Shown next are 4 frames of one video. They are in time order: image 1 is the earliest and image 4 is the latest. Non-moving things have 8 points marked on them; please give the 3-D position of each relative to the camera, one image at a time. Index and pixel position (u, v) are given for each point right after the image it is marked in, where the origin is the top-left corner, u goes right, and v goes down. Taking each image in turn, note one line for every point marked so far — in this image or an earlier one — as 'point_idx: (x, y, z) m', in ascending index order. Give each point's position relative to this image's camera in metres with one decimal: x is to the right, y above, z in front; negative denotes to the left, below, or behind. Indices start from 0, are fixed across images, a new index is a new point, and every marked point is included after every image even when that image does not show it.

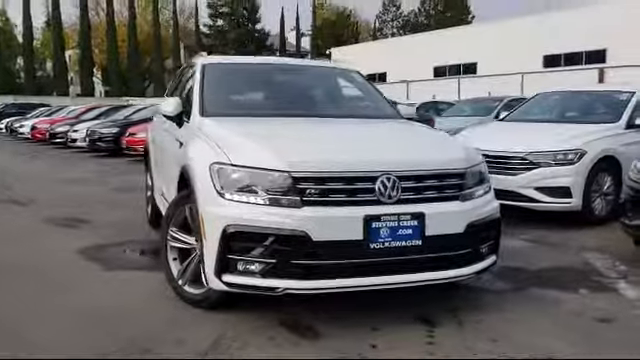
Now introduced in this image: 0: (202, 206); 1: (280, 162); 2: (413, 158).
0: (-0.7, -0.2, +4.1) m
1: (-0.2, +0.1, +3.9) m
2: (+0.6, +0.1, +4.1) m
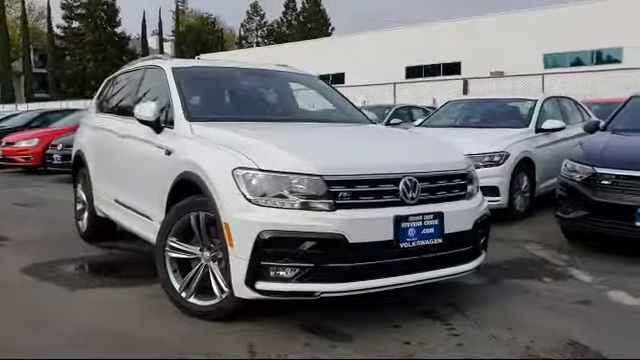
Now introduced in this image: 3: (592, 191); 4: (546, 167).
0: (-0.5, -0.2, +4.0) m
1: (0.0, +0.1, +3.9) m
2: (+0.7, +0.1, +4.3) m
3: (+2.5, -0.1, +6.2) m
4: (+2.9, +0.2, +8.5) m
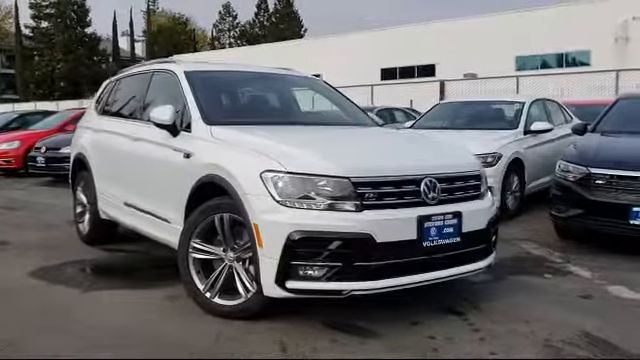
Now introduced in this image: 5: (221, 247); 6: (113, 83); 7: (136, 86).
0: (-0.4, -0.2, +4.1) m
1: (+0.1, +0.1, +4.1) m
2: (+0.8, +0.1, +4.5) m
3: (+2.5, -0.1, +6.4) m
4: (+2.8, +0.2, +8.7) m
5: (-0.7, -0.4, +4.5) m
6: (-2.2, +1.0, +7.1) m
7: (-1.8, +0.9, +6.4) m
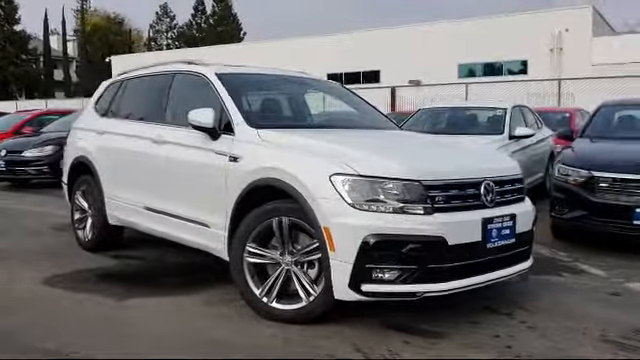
0: (0.0, -0.2, +4.1) m
1: (+0.5, +0.1, +4.1) m
2: (+1.2, +0.1, +4.6) m
3: (+2.7, -0.1, +6.7) m
4: (+2.7, +0.1, +9.1) m
5: (-0.3, -0.5, +4.5) m
6: (-2.1, +1.0, +6.9) m
7: (-1.6, +0.9, +6.3) m
